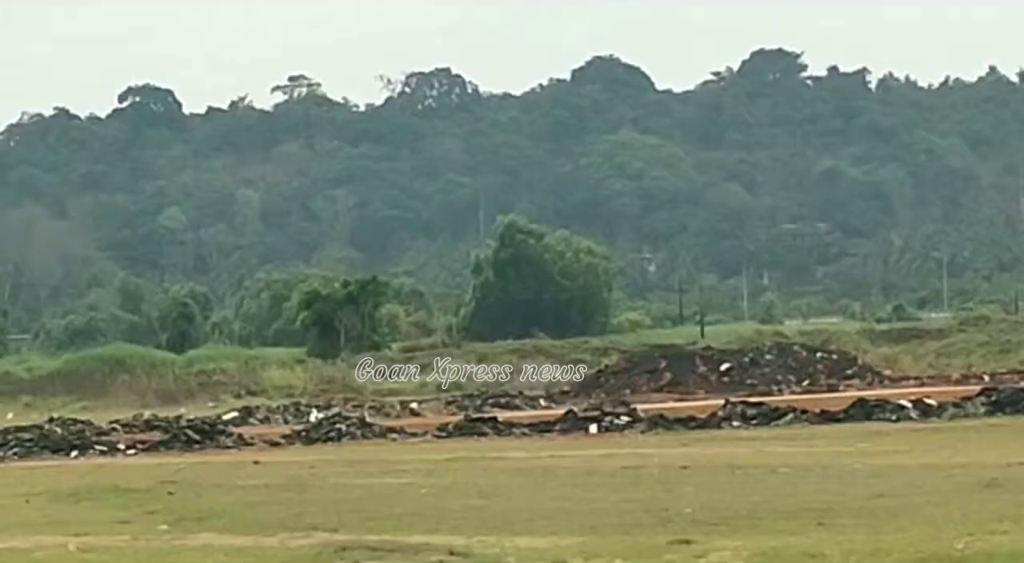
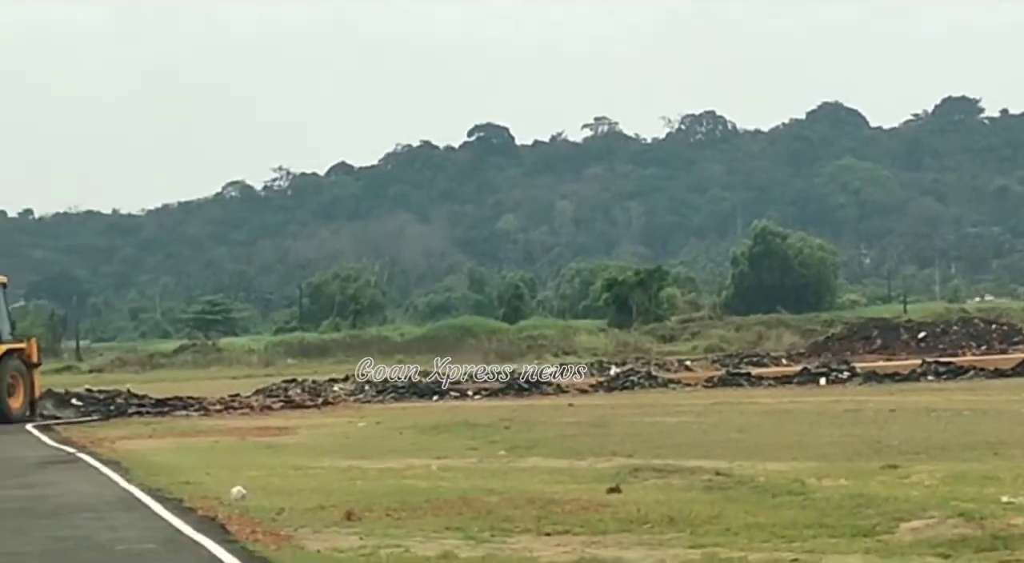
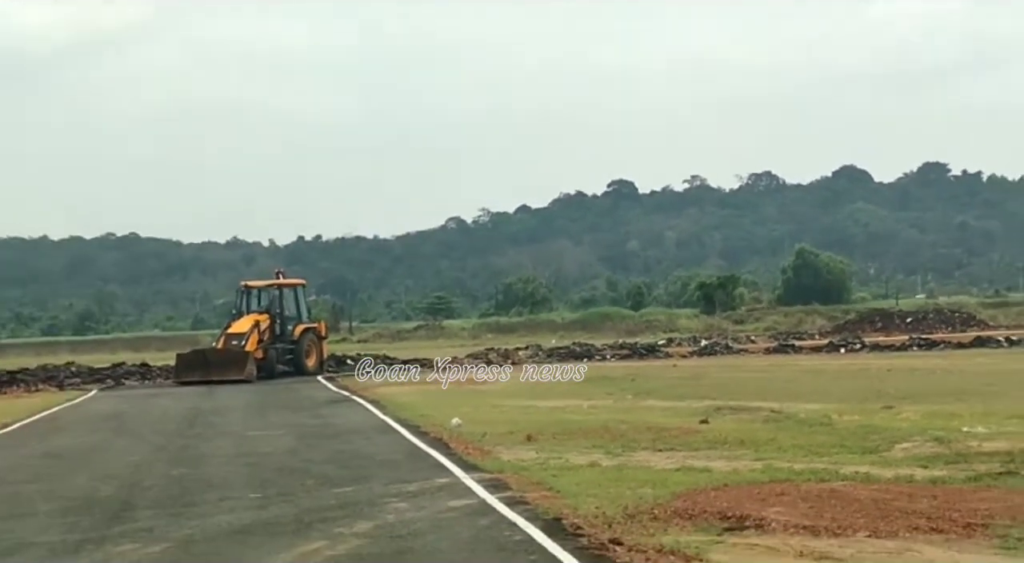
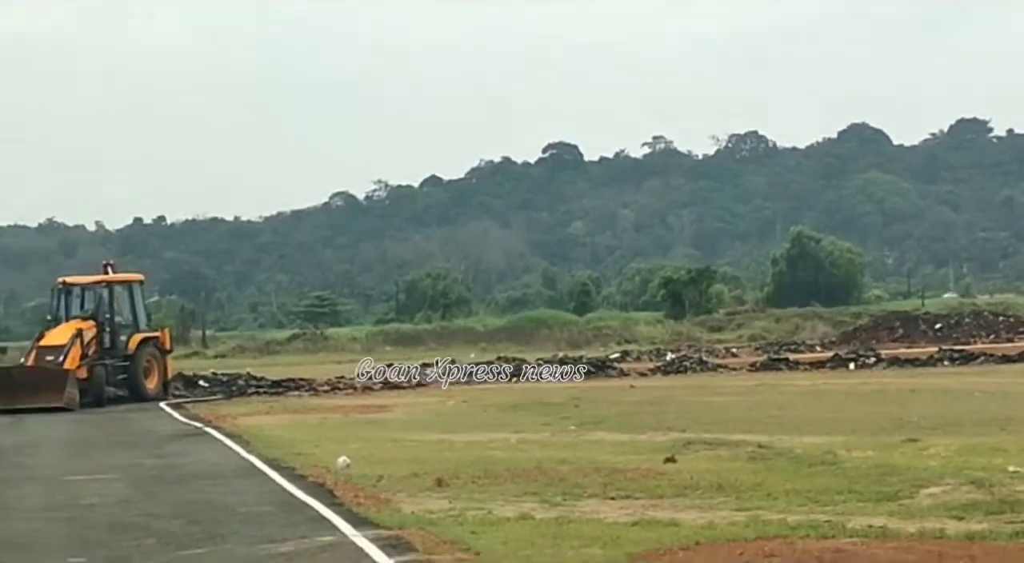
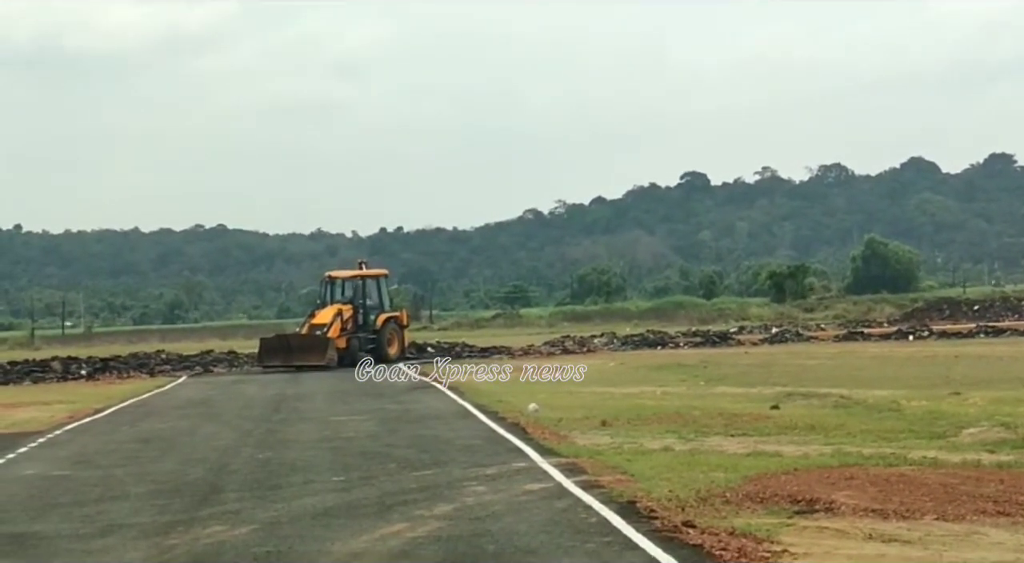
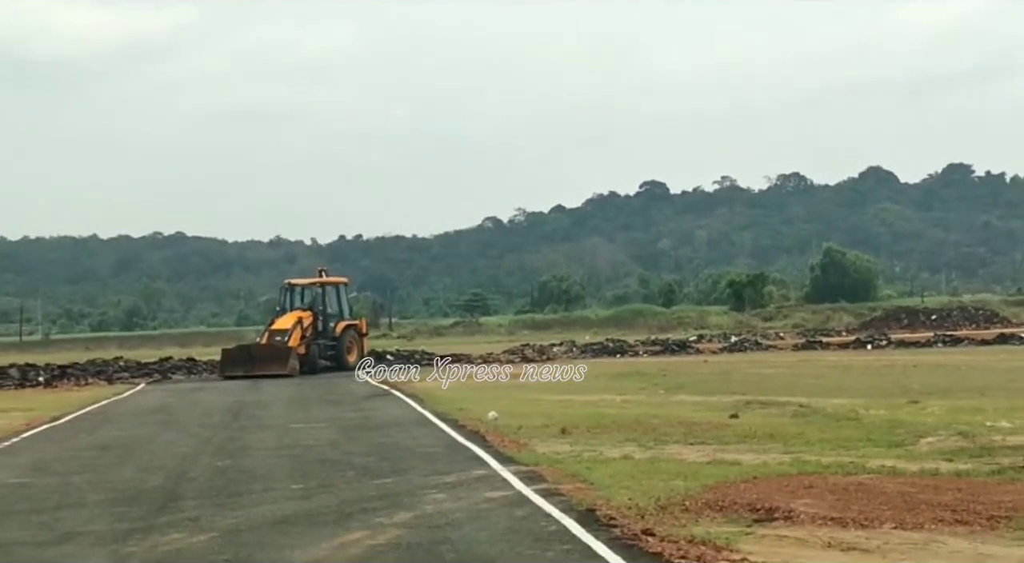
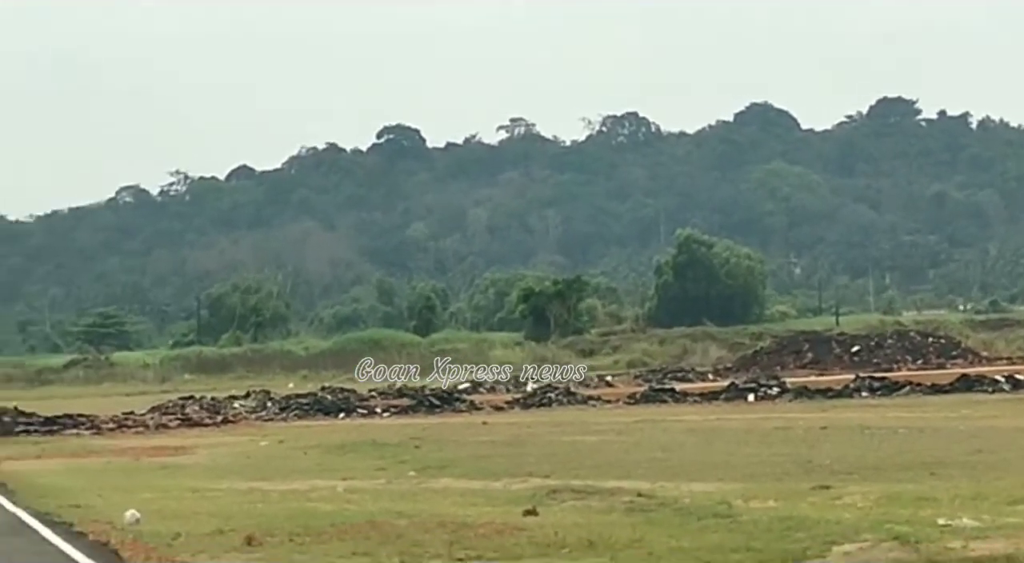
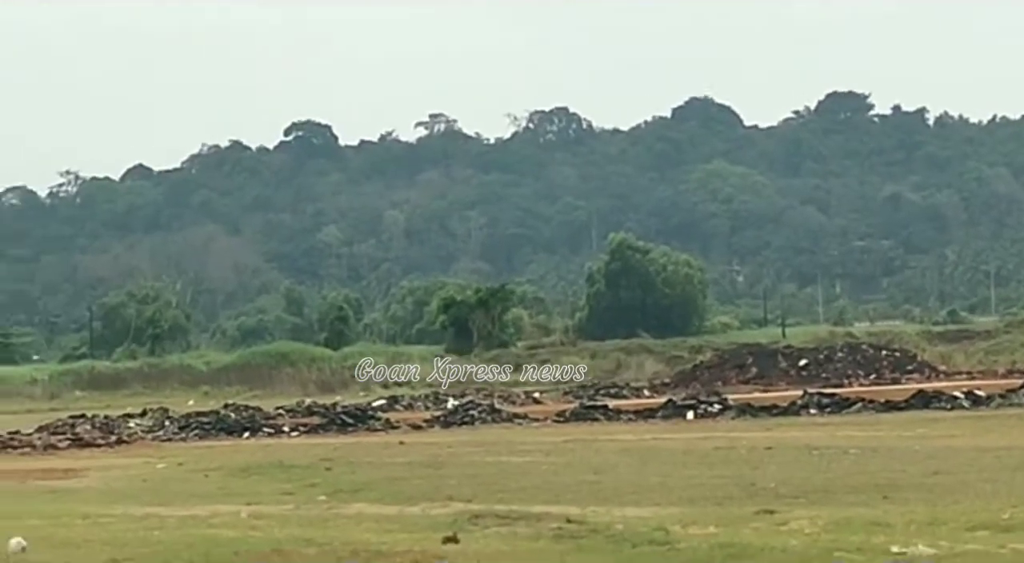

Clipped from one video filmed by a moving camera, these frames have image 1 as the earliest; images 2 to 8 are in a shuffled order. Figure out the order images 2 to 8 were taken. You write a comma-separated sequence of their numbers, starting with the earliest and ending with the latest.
8, 7, 2, 4, 3, 6, 5
